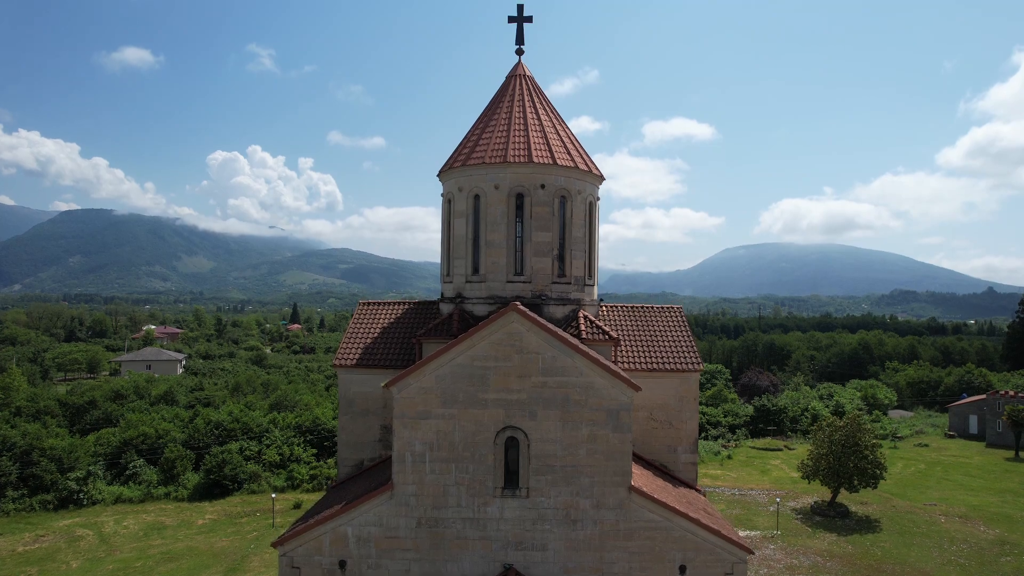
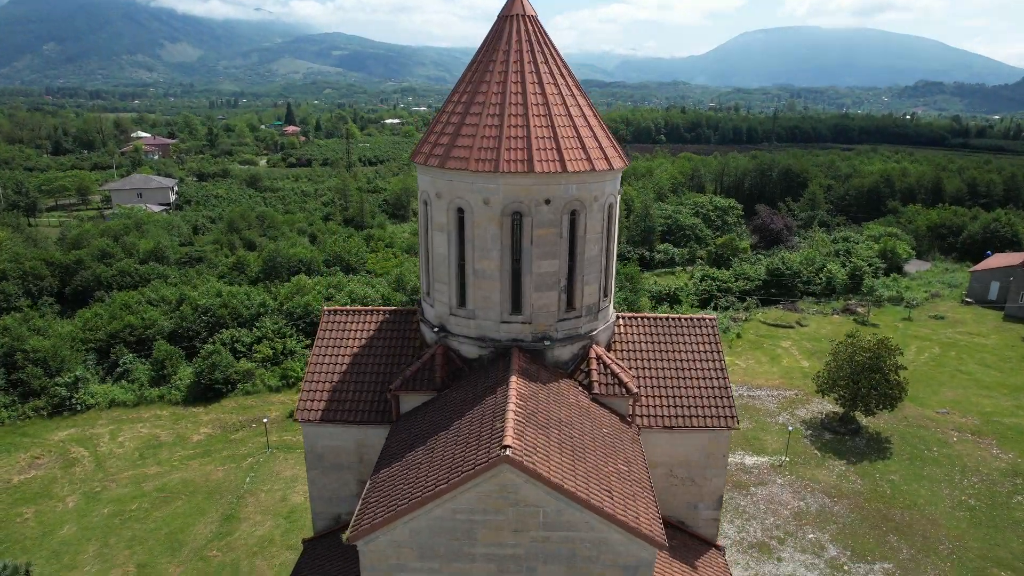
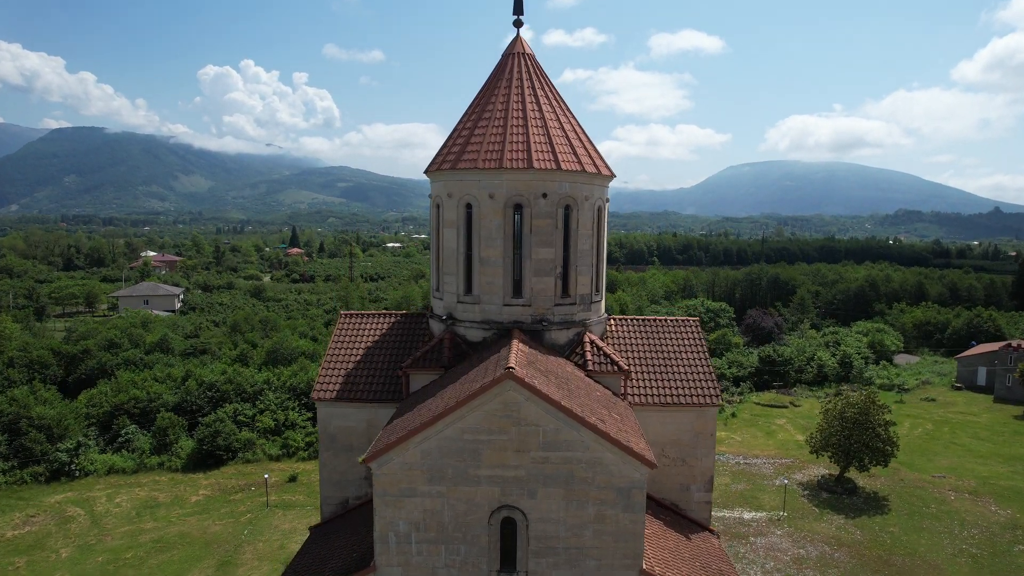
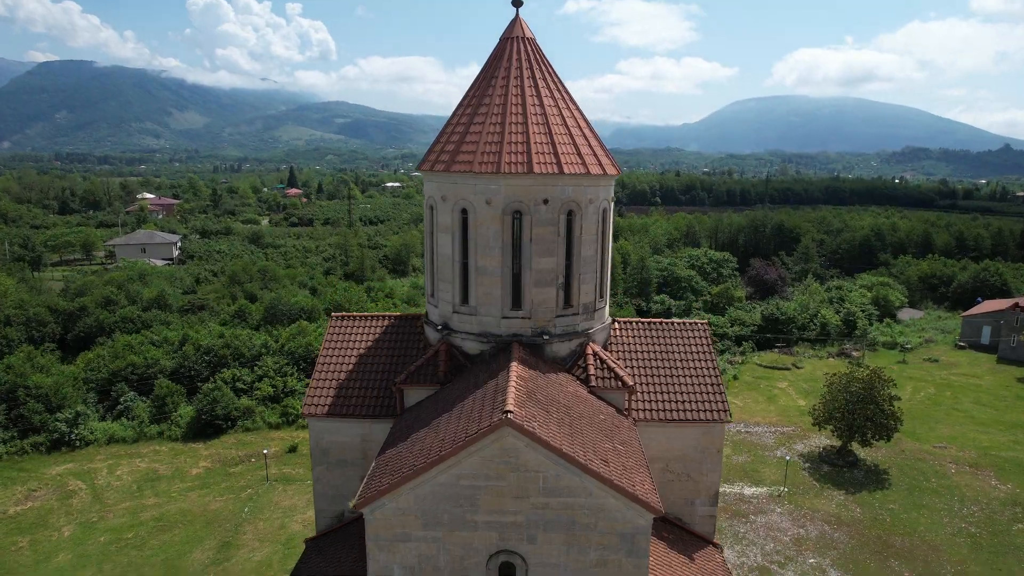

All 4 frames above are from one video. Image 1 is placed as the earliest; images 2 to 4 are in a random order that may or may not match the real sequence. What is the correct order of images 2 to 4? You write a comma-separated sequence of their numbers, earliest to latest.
3, 4, 2
